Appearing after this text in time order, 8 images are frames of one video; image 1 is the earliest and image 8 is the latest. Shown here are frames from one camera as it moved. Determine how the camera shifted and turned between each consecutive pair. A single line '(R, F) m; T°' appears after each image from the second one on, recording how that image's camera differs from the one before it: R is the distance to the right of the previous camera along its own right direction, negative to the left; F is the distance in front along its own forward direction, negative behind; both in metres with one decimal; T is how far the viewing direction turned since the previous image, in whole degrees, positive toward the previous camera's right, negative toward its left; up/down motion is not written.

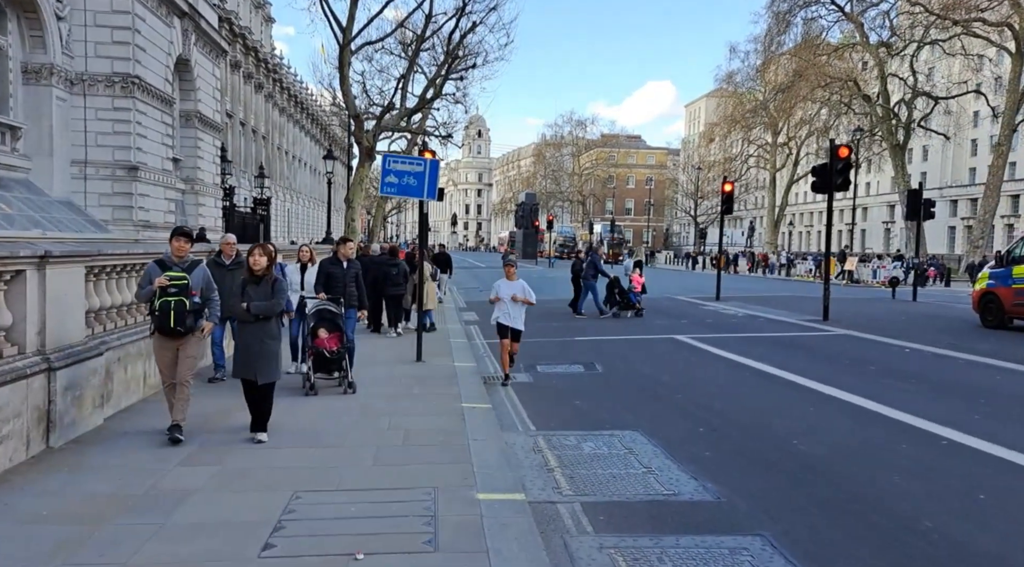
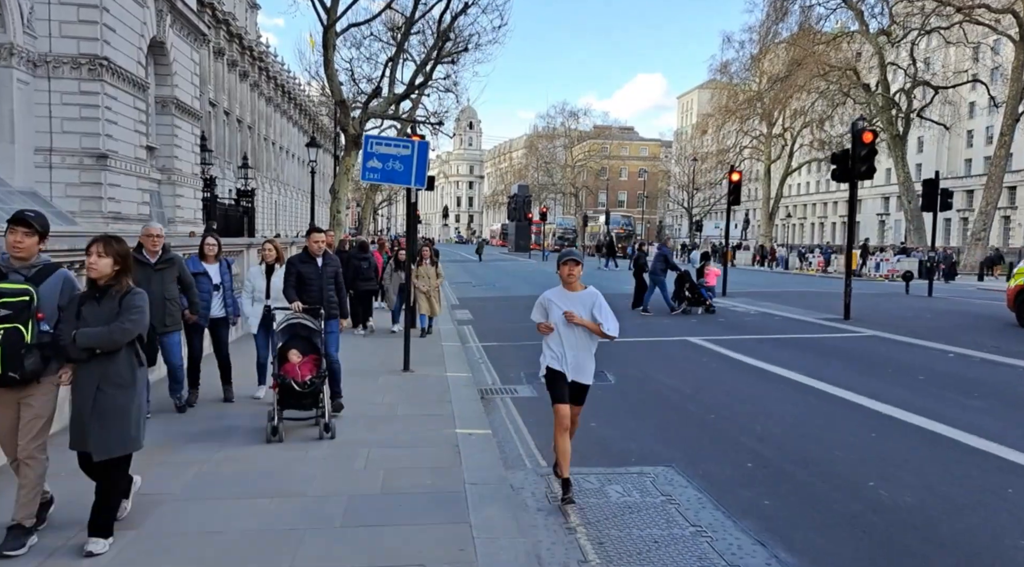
(-0.1, +1.3) m; +1°
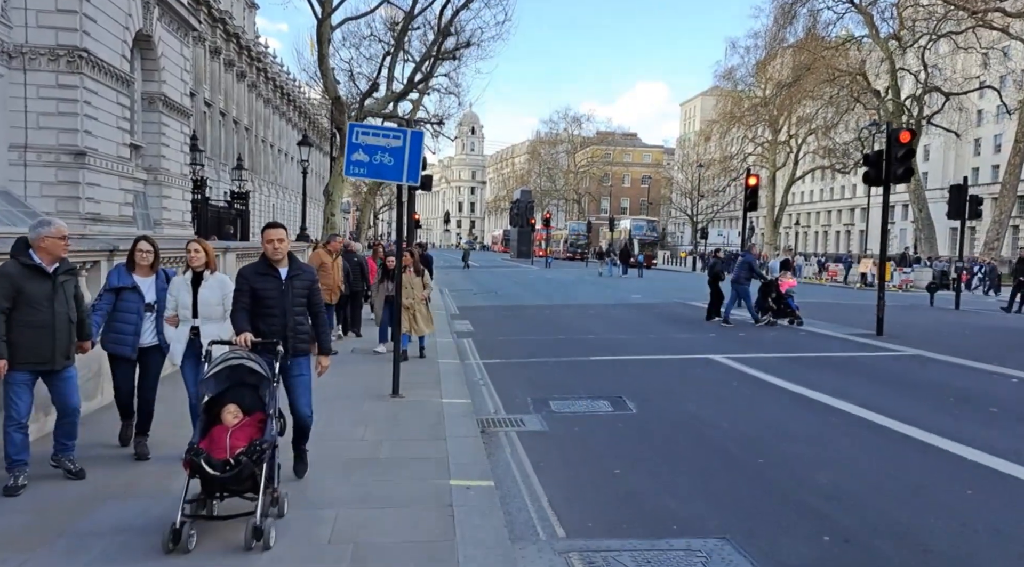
(-0.1, +1.3) m; 0°
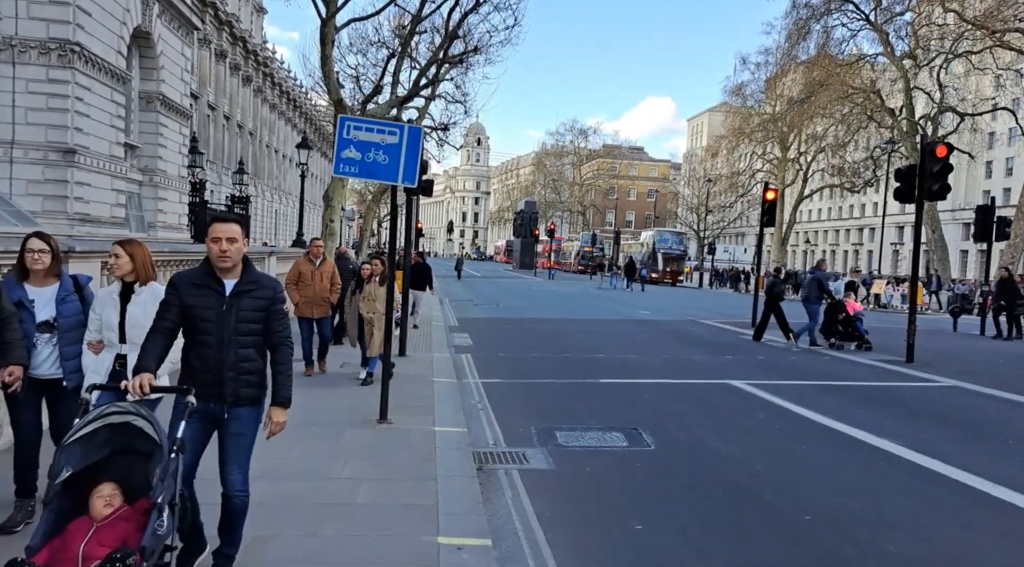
(0.0, +0.9) m; 0°
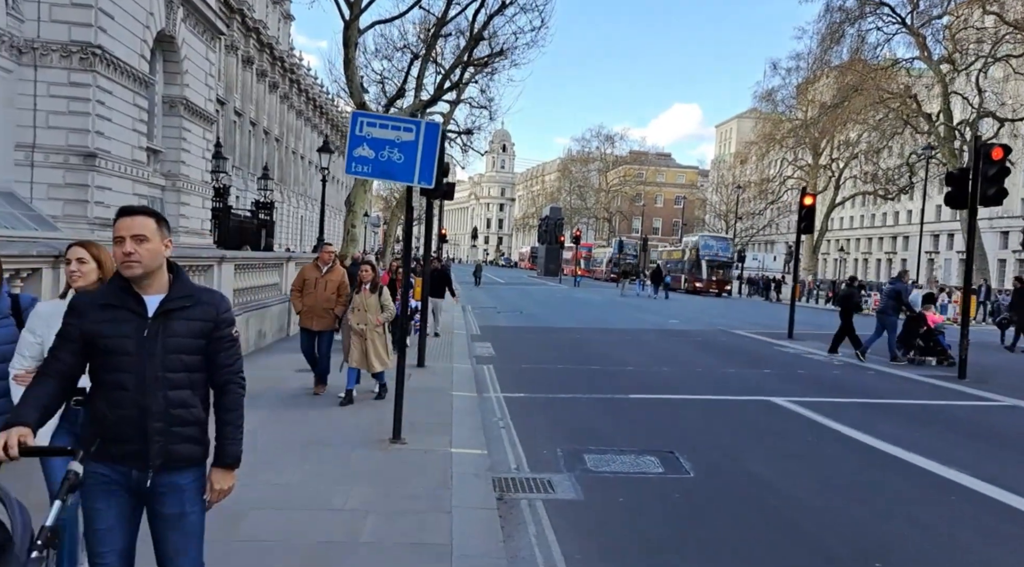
(0.0, +0.6) m; -2°
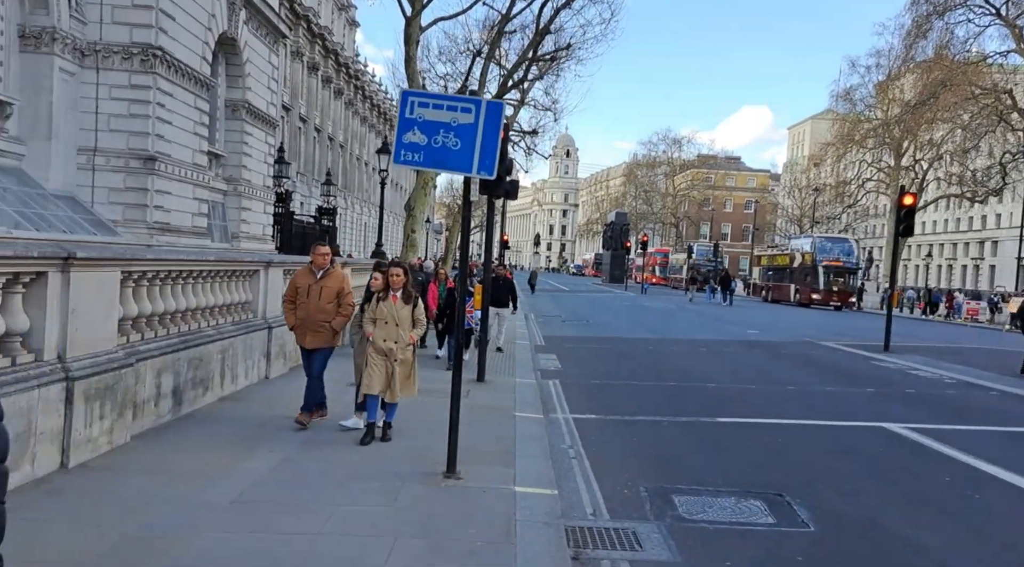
(-0.1, +1.1) m; -5°
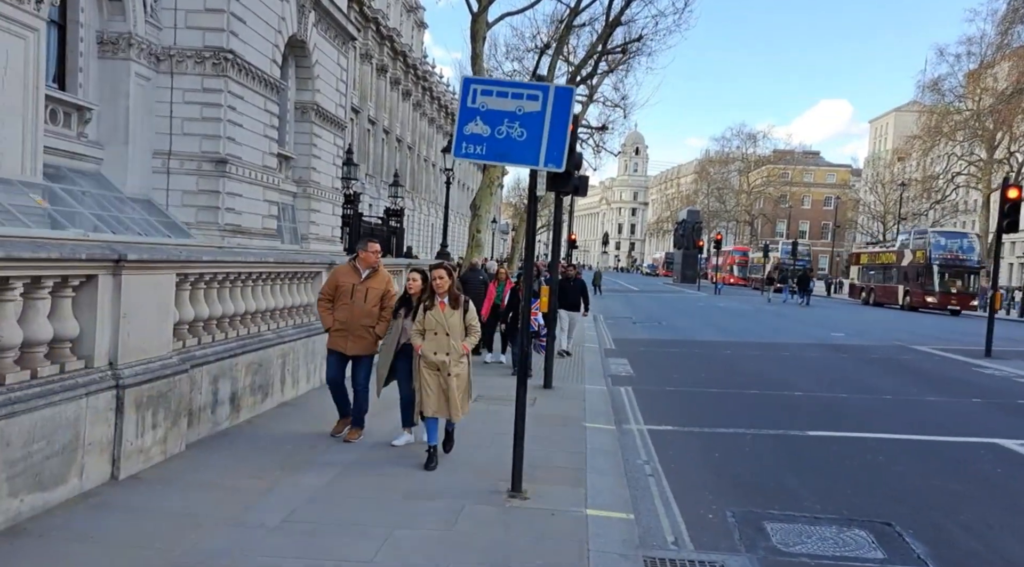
(0.0, +0.5) m; -5°
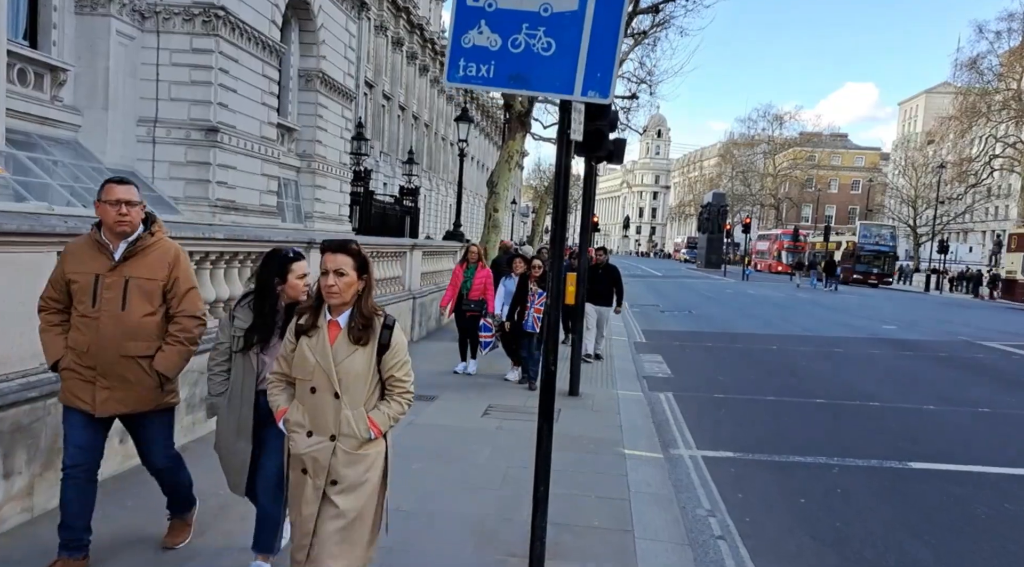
(0.0, +1.8) m; -1°
